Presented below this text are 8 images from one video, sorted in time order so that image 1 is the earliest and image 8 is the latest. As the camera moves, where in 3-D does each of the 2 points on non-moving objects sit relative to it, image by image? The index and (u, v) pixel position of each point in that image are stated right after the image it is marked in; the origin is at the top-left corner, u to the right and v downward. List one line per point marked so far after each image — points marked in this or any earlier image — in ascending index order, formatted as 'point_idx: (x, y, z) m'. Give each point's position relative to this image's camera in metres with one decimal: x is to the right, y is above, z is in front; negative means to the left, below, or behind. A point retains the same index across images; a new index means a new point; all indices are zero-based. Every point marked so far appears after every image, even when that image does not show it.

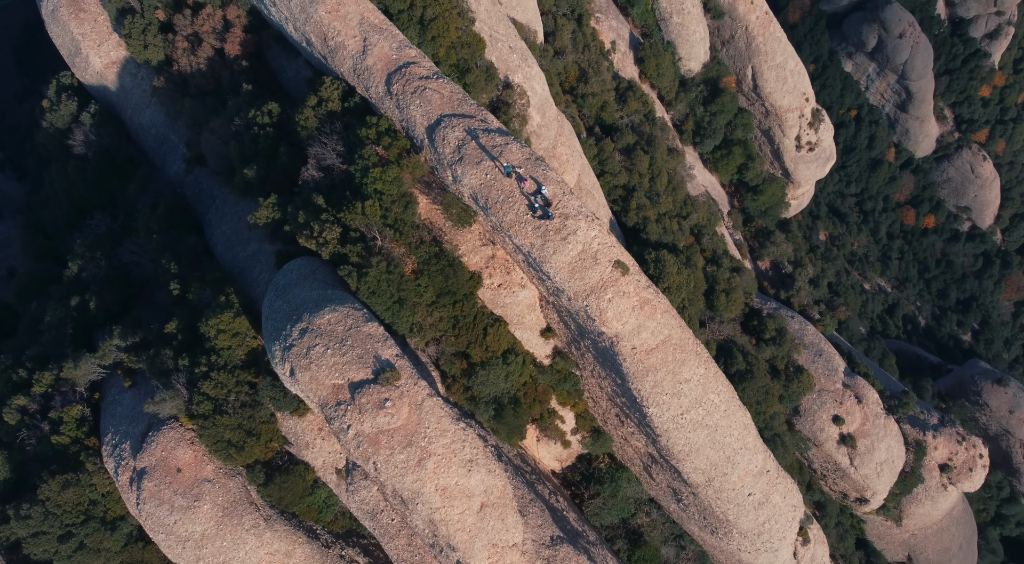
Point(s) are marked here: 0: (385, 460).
0: (-3.2, -4.3, +17.3) m
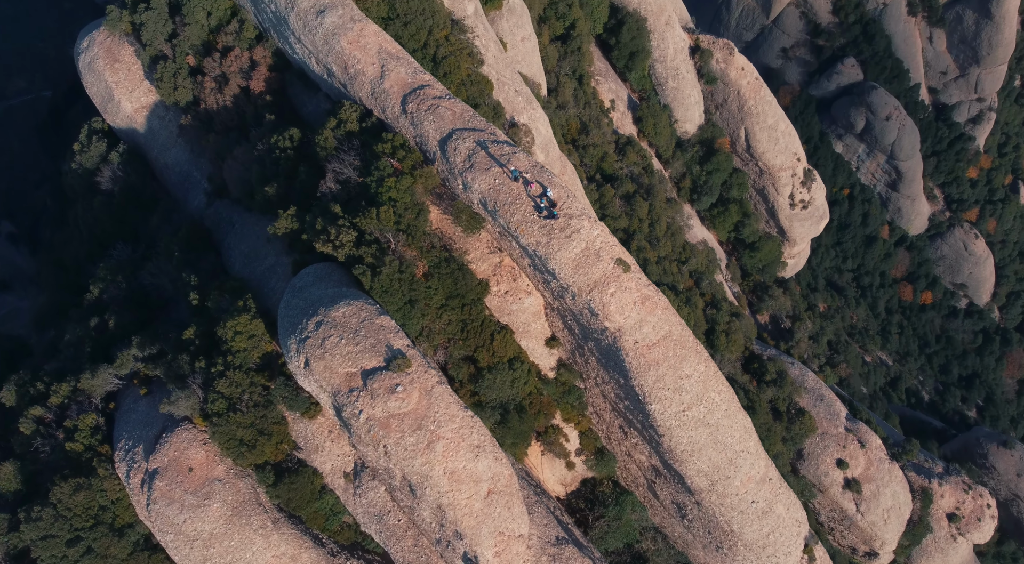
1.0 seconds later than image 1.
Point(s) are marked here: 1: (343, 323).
0: (-3.0, -4.1, +17.8) m
1: (-4.7, -1.1, +18.9) m
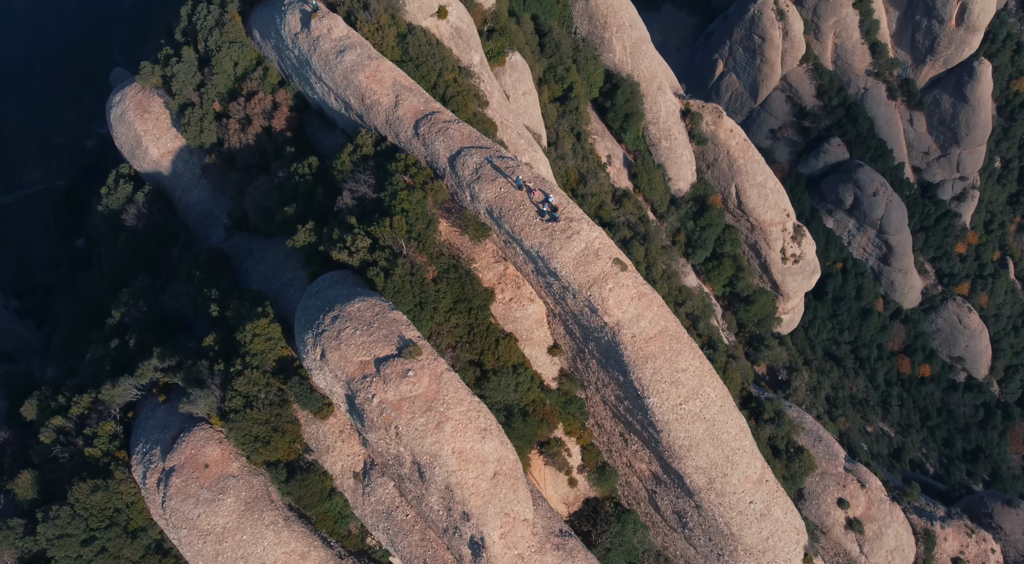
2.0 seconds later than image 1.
0: (-2.9, -3.8, +18.7) m
1: (-4.5, -1.0, +20.2) m
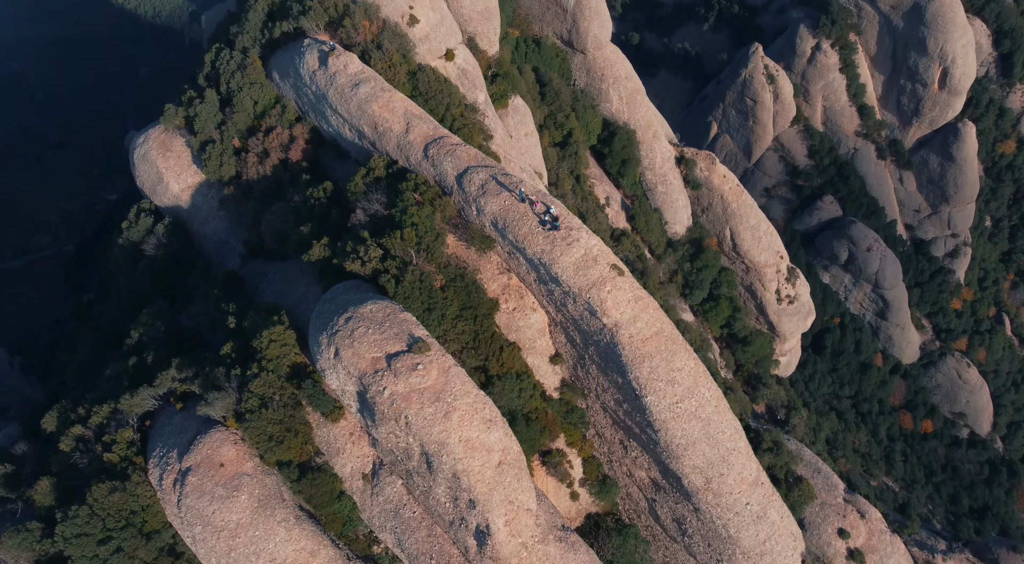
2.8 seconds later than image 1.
0: (-2.8, -3.7, +19.6) m
1: (-4.4, -1.1, +21.4) m
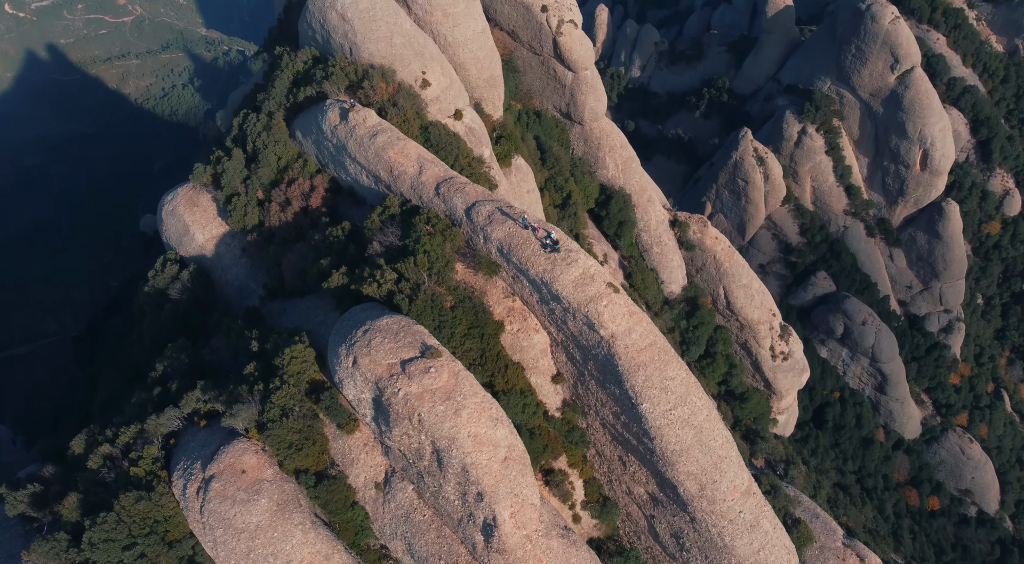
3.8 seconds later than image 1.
0: (-2.6, -4.0, +21.1) m
1: (-4.2, -1.6, +23.2) m
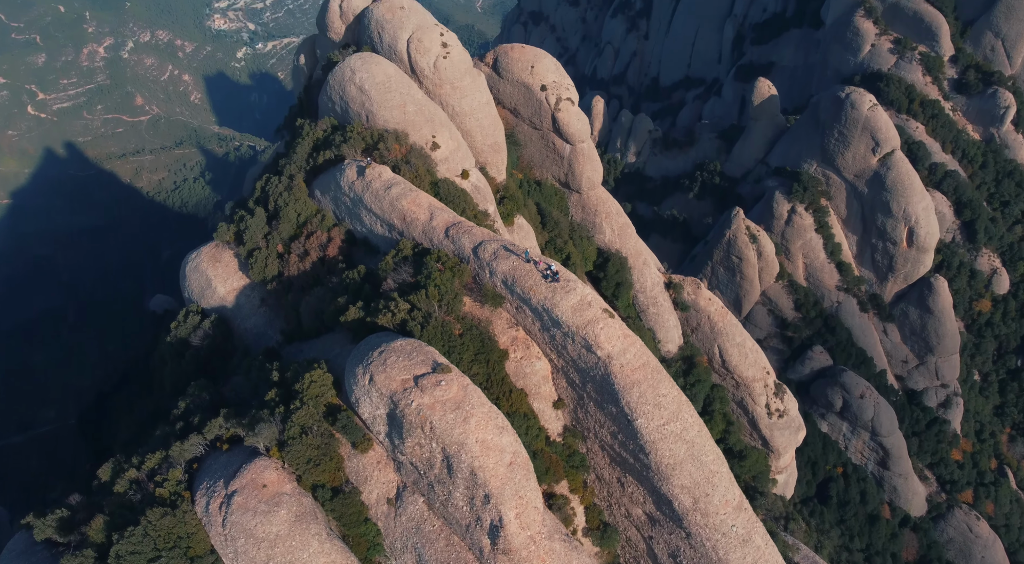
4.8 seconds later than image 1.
0: (-2.5, -4.6, +22.9) m
1: (-4.1, -2.5, +25.3) m
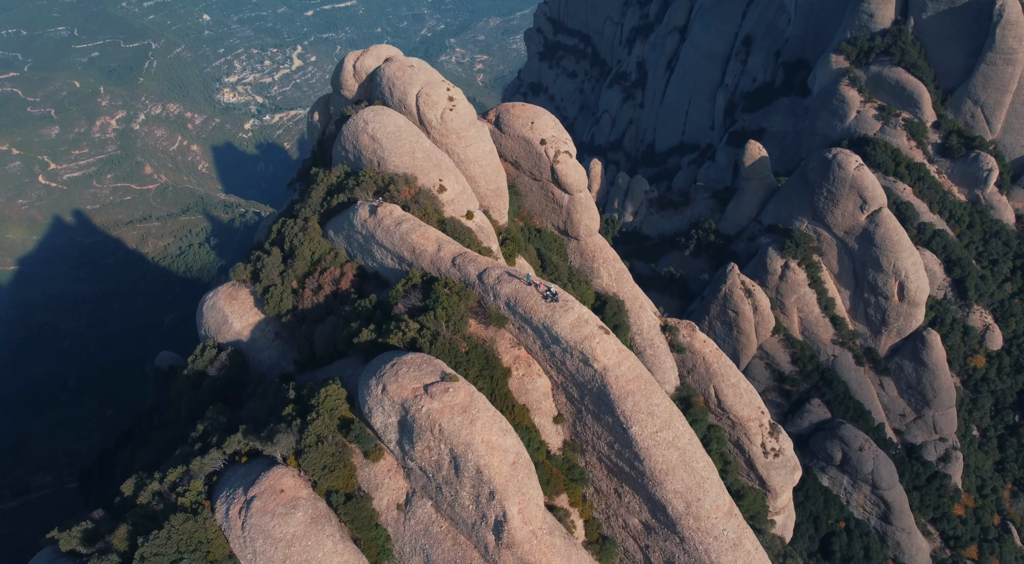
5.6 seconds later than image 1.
0: (-2.3, -5.1, +24.6) m
1: (-4.0, -3.2, +27.2) m
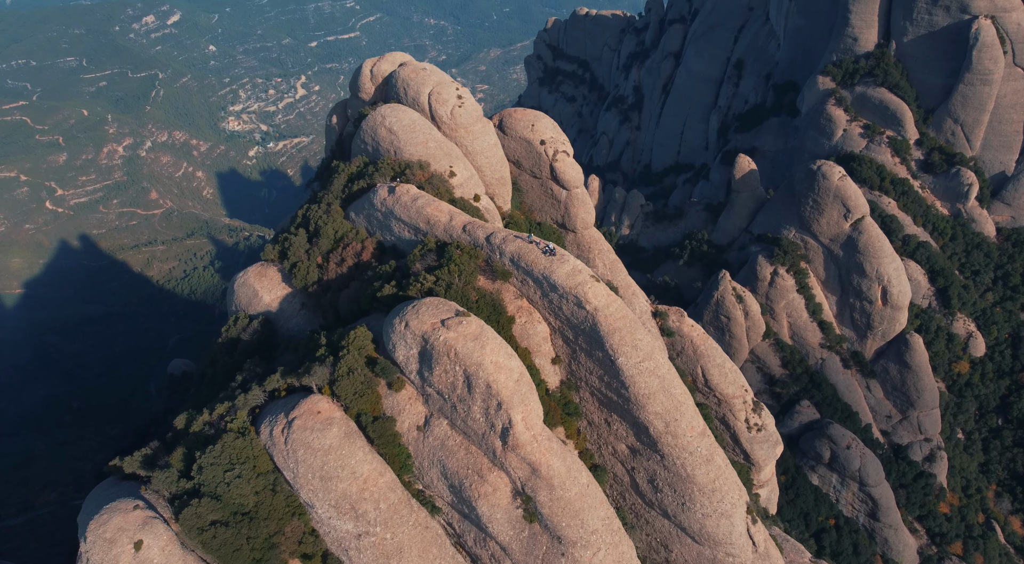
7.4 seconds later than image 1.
0: (-2.1, -2.8, +29.1) m
1: (-3.8, -1.0, +31.7) m
